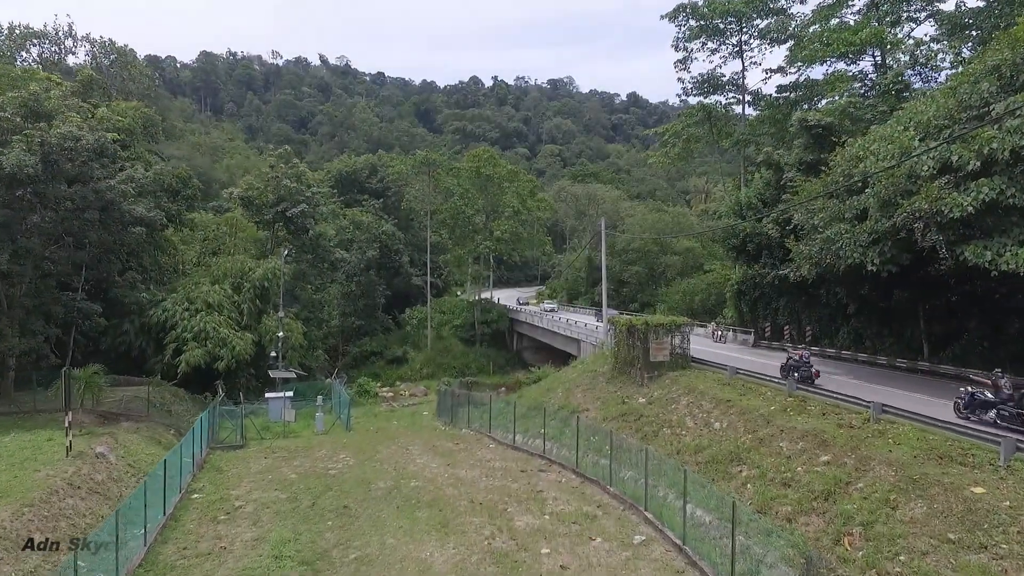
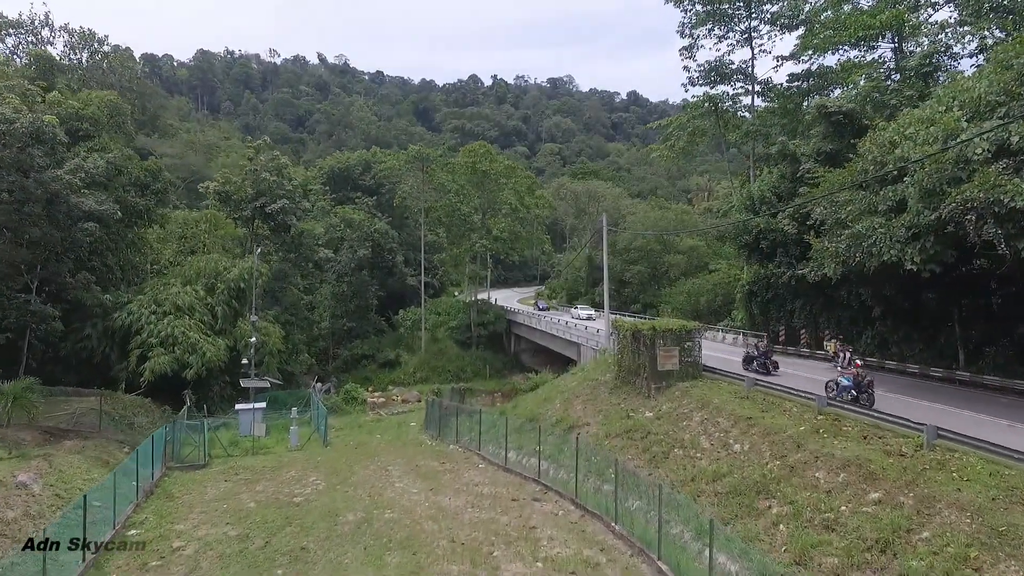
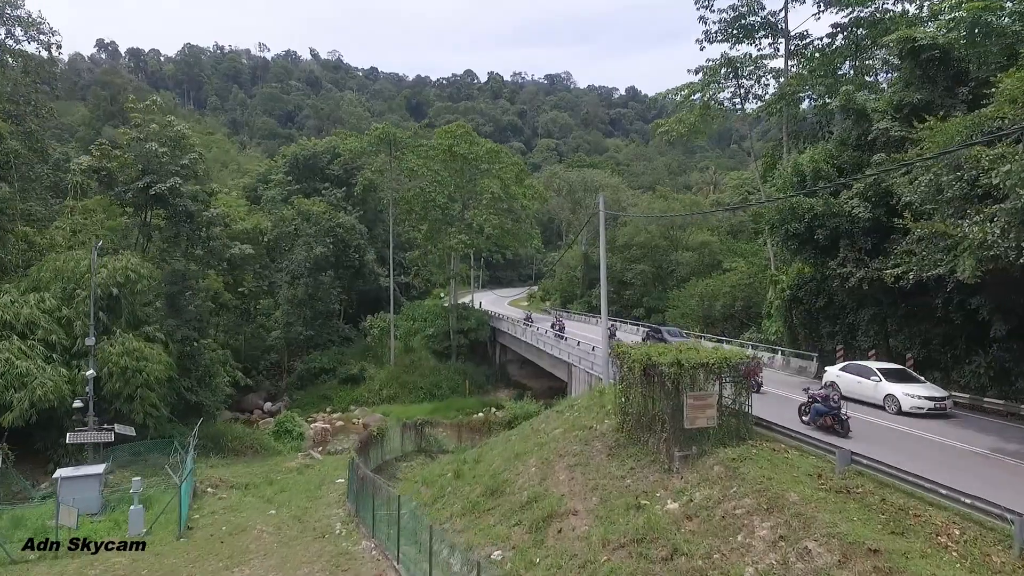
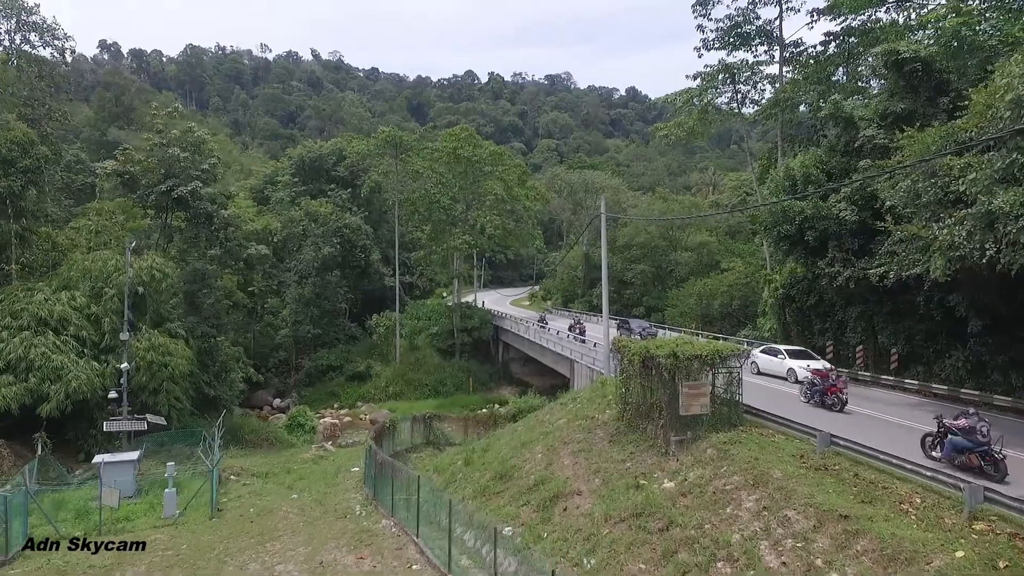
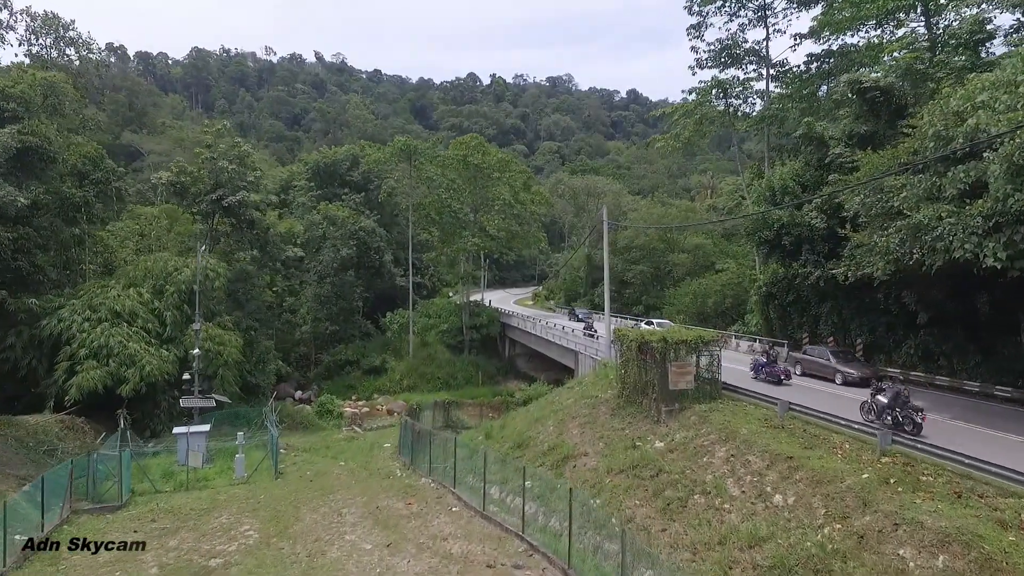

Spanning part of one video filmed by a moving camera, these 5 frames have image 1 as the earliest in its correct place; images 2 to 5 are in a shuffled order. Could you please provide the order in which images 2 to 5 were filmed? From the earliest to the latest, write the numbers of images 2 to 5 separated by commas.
2, 5, 4, 3
